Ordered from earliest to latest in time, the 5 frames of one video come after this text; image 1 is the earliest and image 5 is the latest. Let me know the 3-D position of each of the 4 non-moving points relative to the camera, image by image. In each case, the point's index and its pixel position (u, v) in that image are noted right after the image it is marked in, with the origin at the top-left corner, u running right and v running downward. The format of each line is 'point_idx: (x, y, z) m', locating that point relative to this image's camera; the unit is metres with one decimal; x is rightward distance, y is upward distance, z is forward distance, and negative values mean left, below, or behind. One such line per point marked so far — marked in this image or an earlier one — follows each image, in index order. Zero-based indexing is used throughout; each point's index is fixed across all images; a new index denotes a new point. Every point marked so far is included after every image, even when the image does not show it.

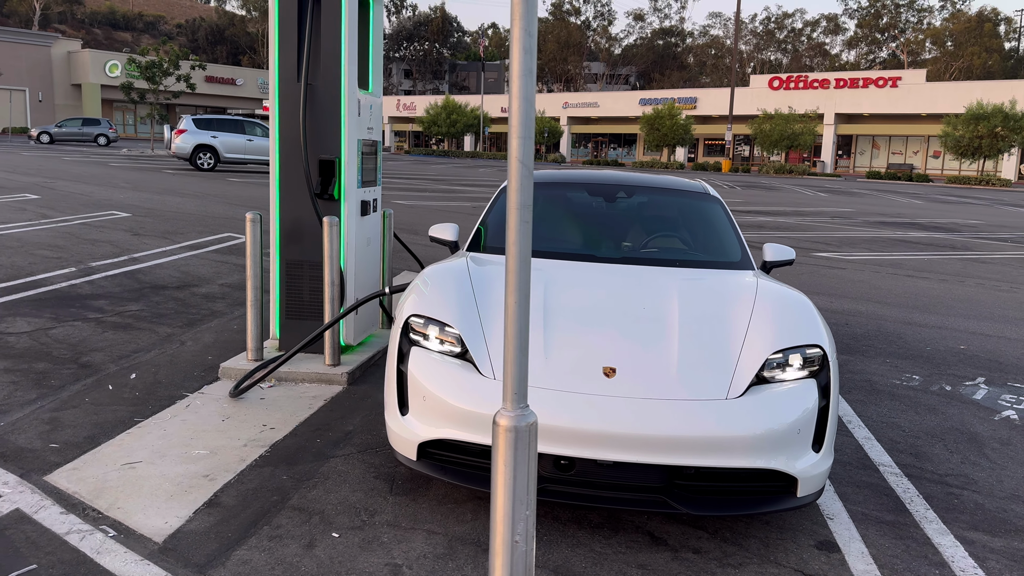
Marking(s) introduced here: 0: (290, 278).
0: (-1.3, +0.1, +5.0) m
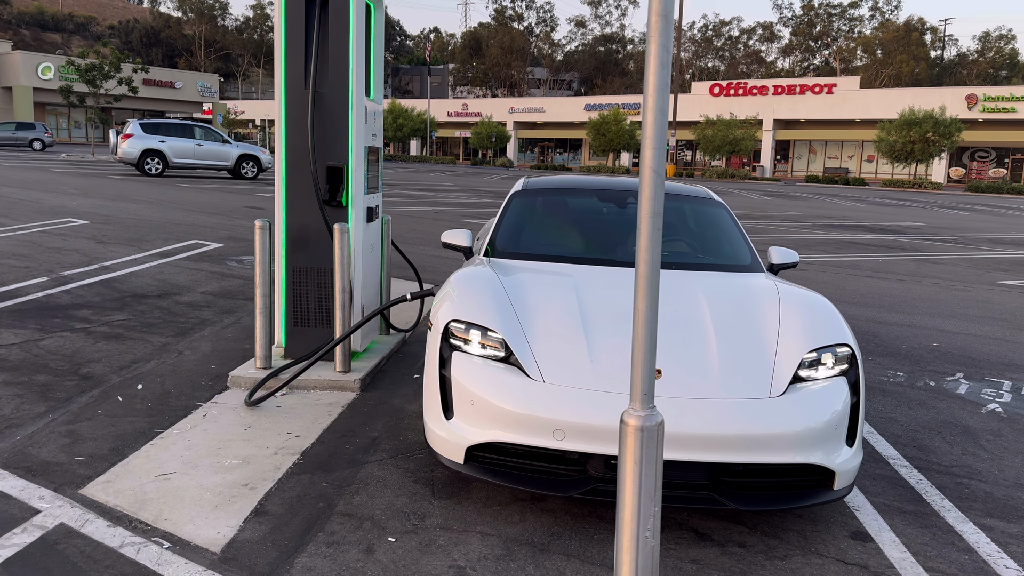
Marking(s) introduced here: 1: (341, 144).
0: (-1.3, 0.0, +5.0) m
1: (-1.0, +0.8, +4.9) m
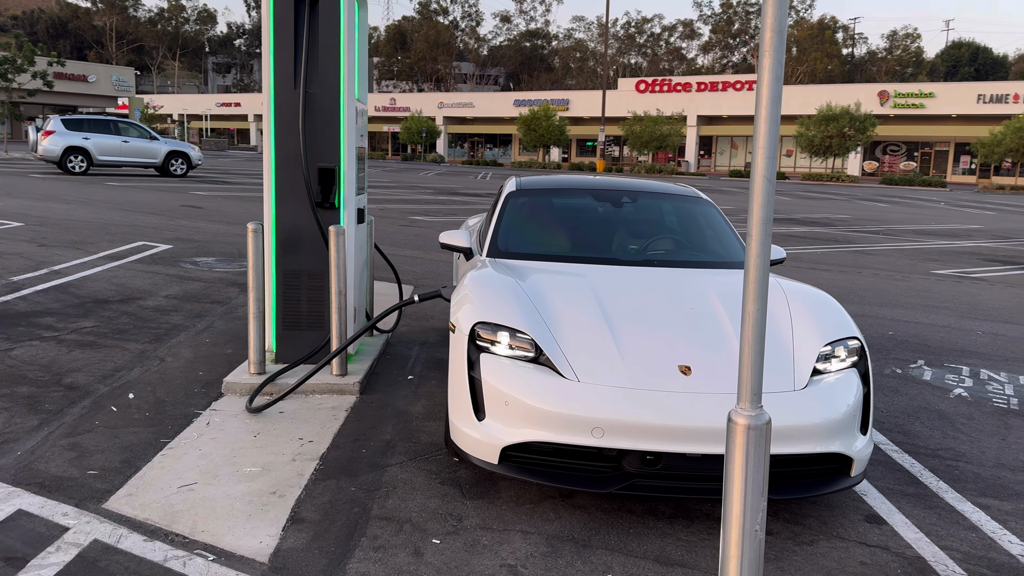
0: (-1.3, 0.0, +4.9) m
1: (-1.0, +0.8, +4.8) m
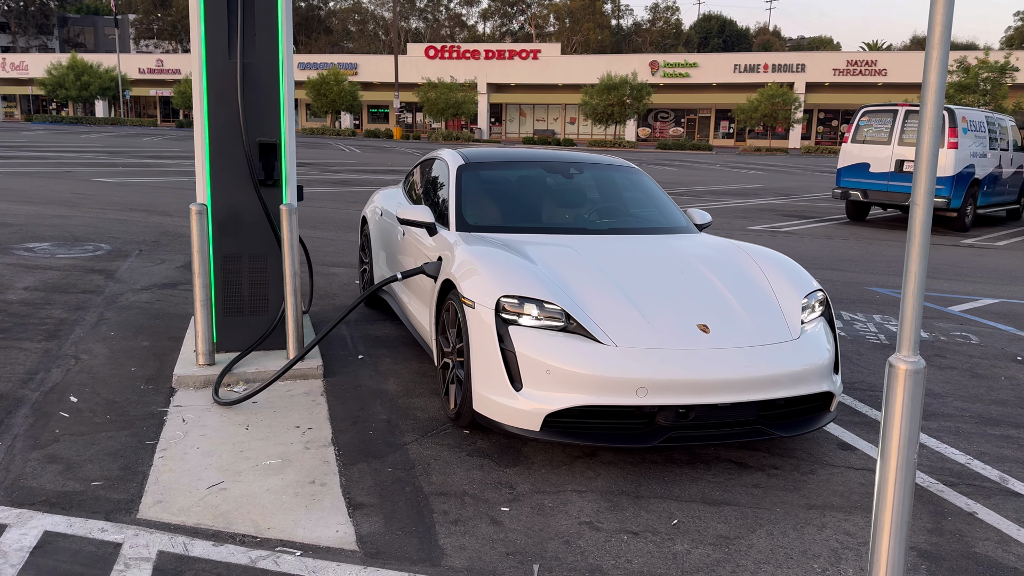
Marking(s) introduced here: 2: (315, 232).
0: (-1.6, +0.1, +4.6) m
1: (-1.3, +0.9, +4.6) m
2: (-2.3, +0.7, +9.7) m
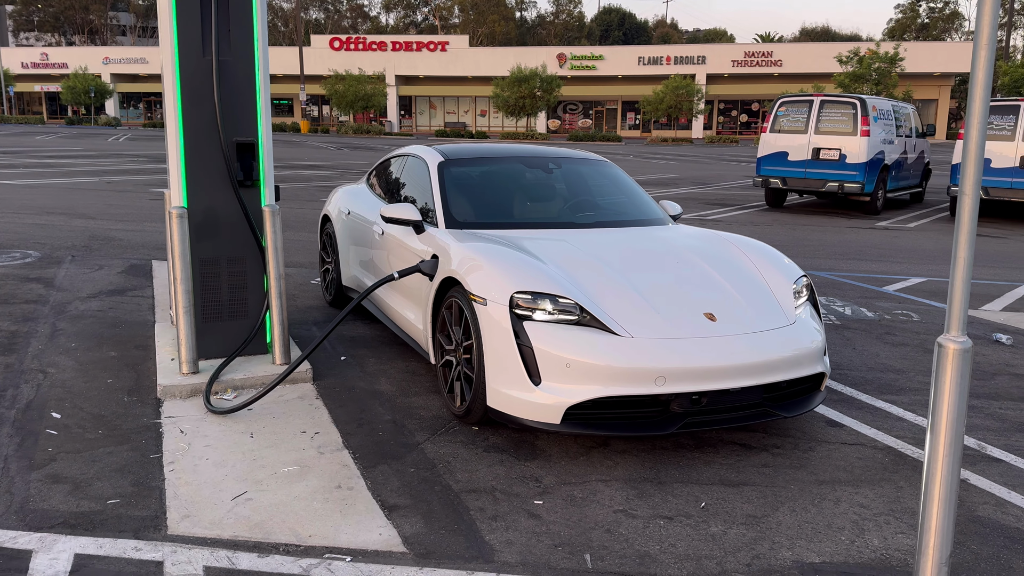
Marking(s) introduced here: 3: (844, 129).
0: (-1.7, +0.1, +4.5) m
1: (-1.4, +0.9, +4.5) m
2: (-2.9, +0.6, +9.5) m
3: (+5.7, +2.7, +14.2) m
